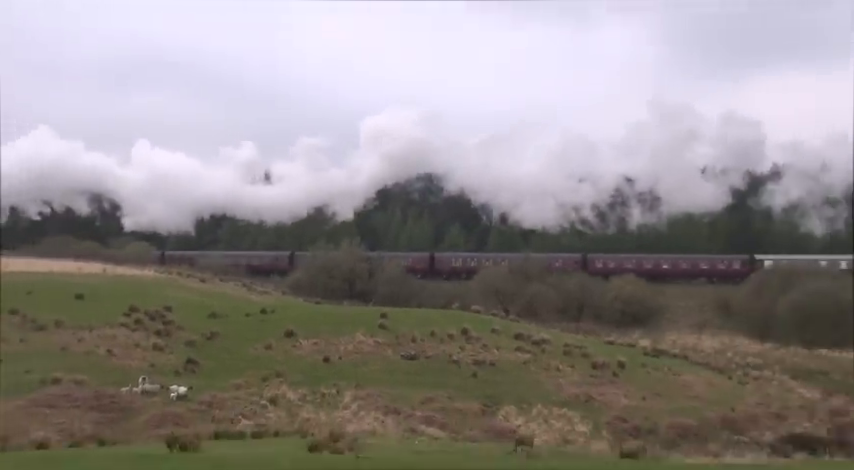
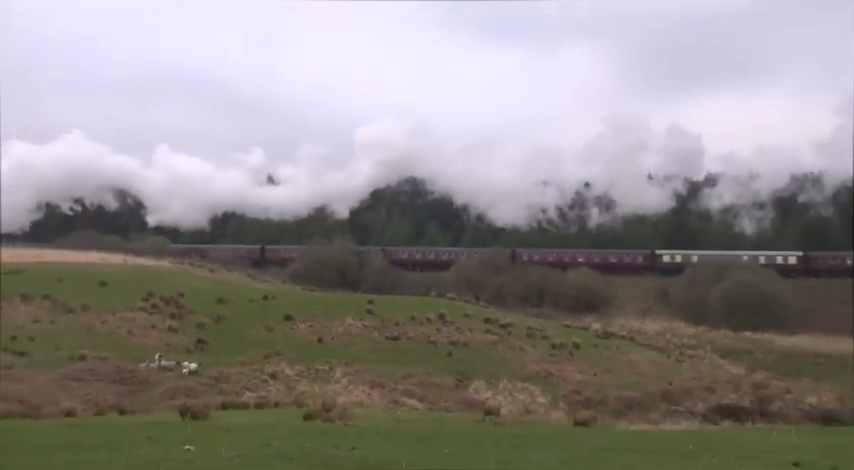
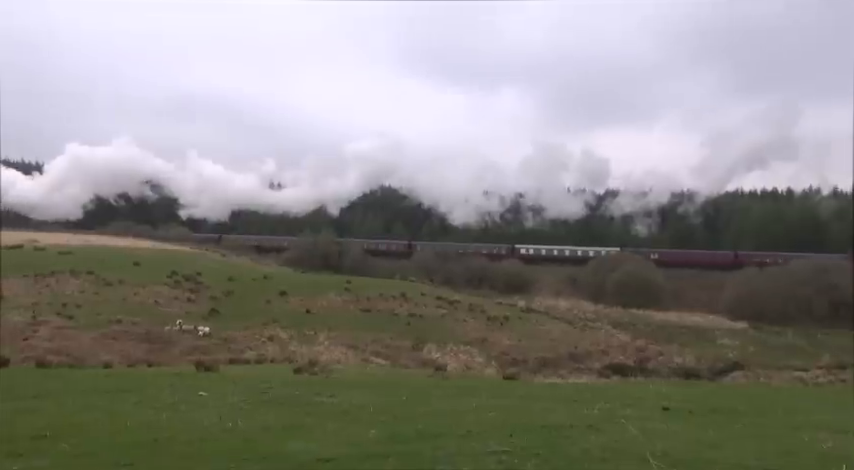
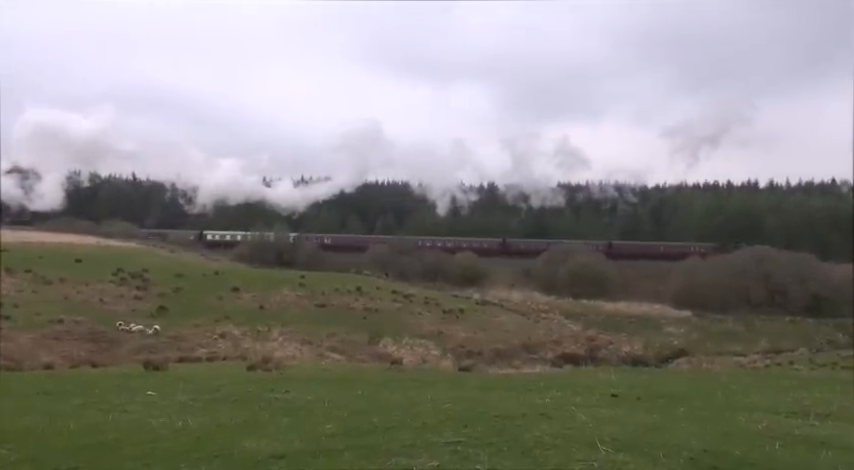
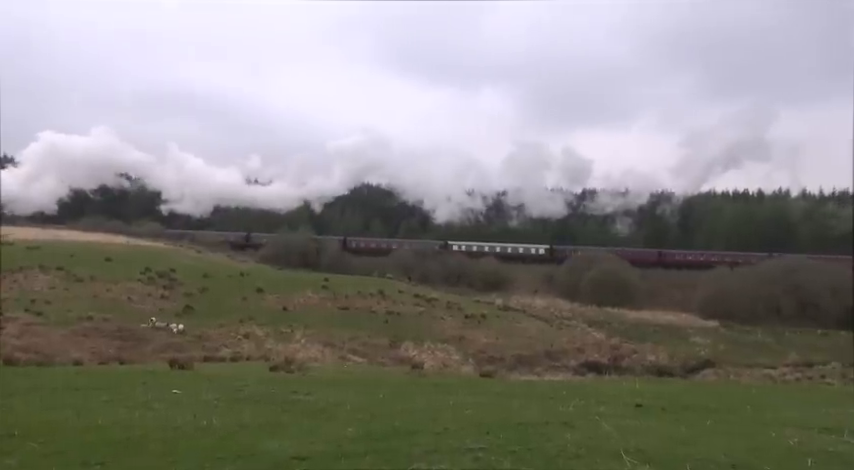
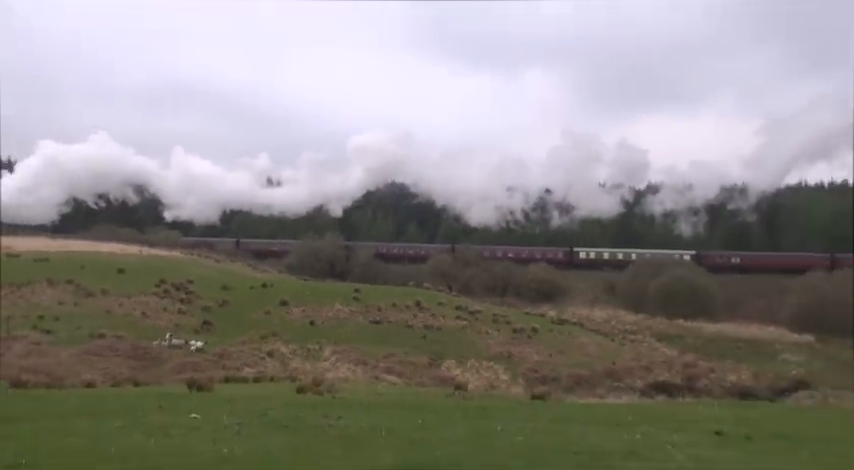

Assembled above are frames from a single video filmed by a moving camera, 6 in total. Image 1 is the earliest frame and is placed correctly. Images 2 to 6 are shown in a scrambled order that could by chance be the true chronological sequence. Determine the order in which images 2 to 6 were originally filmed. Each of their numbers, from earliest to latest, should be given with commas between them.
2, 6, 3, 5, 4
